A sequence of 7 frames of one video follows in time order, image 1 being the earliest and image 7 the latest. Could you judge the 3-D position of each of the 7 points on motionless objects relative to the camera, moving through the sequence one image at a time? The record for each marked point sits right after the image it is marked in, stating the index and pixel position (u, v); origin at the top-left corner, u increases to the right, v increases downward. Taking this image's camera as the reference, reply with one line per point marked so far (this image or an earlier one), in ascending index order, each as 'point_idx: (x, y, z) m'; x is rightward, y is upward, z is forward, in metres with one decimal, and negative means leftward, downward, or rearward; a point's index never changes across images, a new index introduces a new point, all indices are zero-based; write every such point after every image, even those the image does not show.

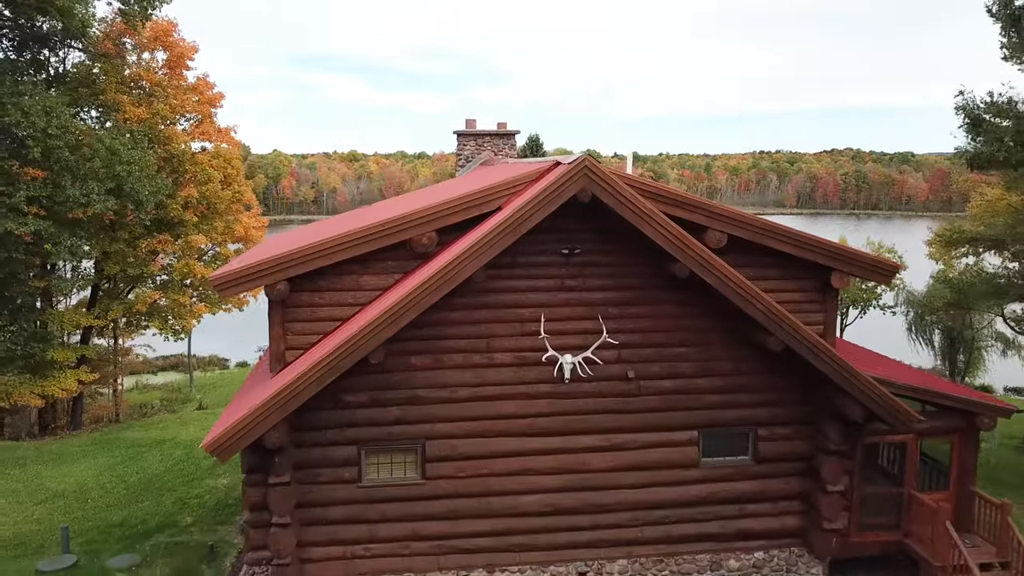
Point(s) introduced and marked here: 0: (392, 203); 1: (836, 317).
0: (-1.4, +1.1, +8.2) m
1: (+2.9, -0.3, +6.0) m
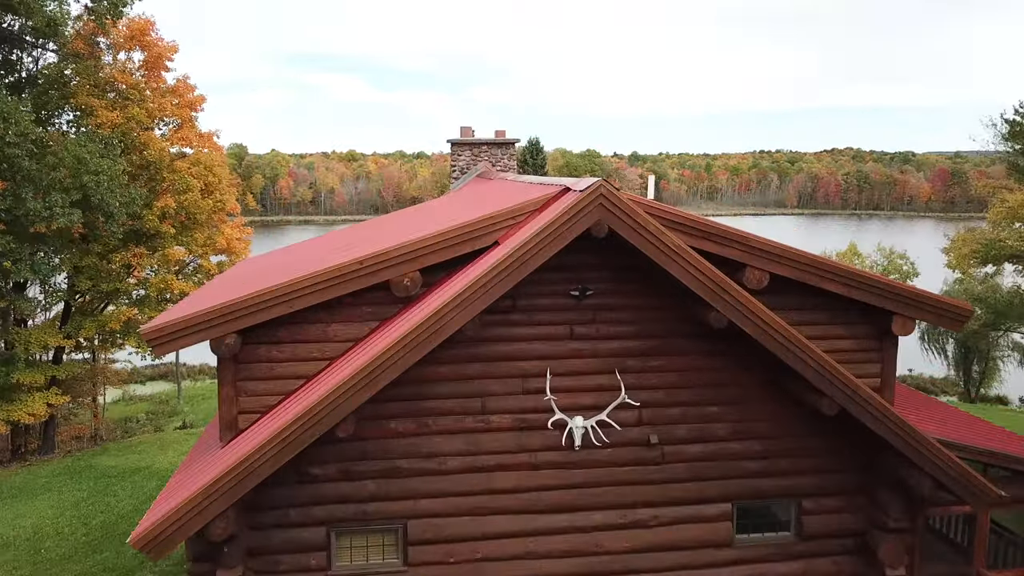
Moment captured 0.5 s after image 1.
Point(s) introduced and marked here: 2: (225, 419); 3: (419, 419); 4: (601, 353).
0: (-1.5, +0.7, +7.3) m
1: (+2.9, -0.6, +5.0) m
2: (-2.0, -0.9, +4.5) m
3: (-0.7, -0.9, +4.6) m
4: (+0.6, -0.5, +4.8) m
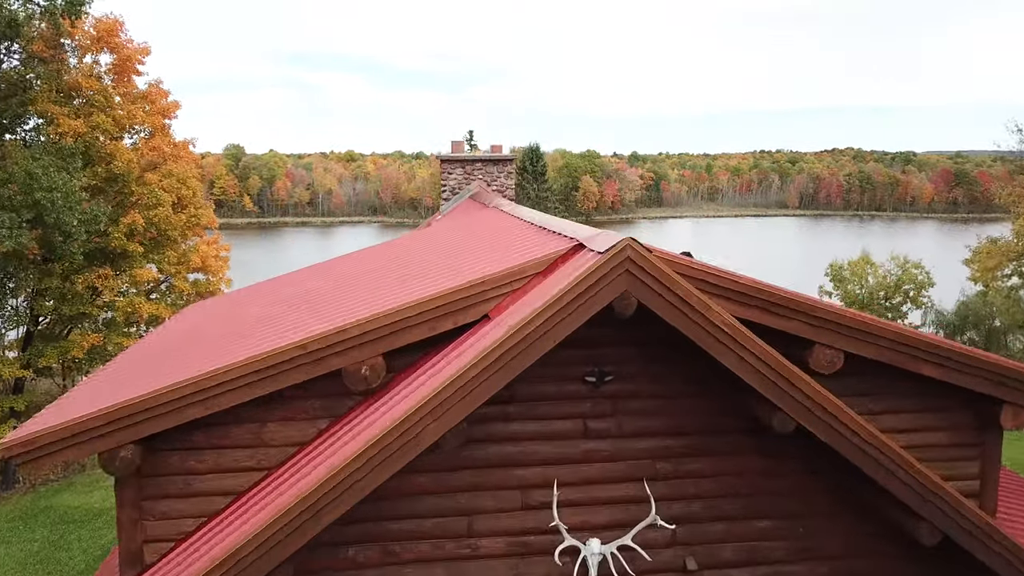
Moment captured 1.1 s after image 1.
0: (-1.5, +0.2, +6.2) m
1: (+2.9, -1.1, +3.9) m
2: (-2.0, -1.4, +3.4) m
3: (-0.7, -1.4, +3.5) m
4: (+0.6, -0.9, +3.6) m
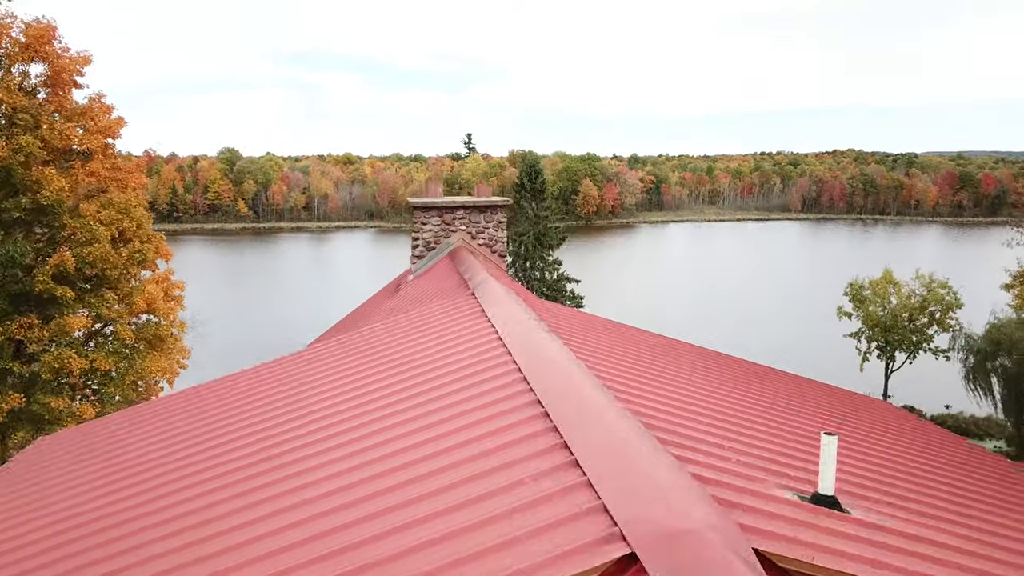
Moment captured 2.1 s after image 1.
0: (-1.6, -0.6, +4.3) m
1: (+2.8, -1.9, +2.0) m
2: (-2.1, -2.2, +1.5) m
3: (-0.8, -2.2, +1.6) m
4: (+0.5, -1.8, +1.8) m
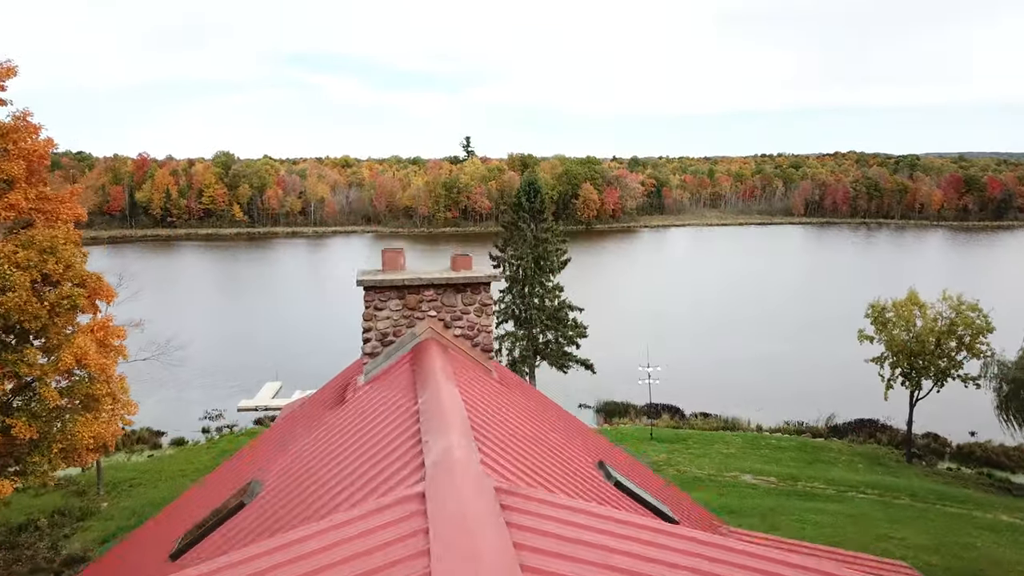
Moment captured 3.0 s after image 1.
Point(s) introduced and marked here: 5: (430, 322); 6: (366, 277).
0: (-1.7, -1.4, +2.5) m
1: (+2.8, -2.7, +0.2) m
2: (-2.2, -3.0, -0.3) m
3: (-0.8, -3.0, -0.2) m
4: (+0.5, -2.6, -0.1) m
5: (-0.5, -0.1, +5.9) m
6: (-1.1, +0.3, +6.0) m
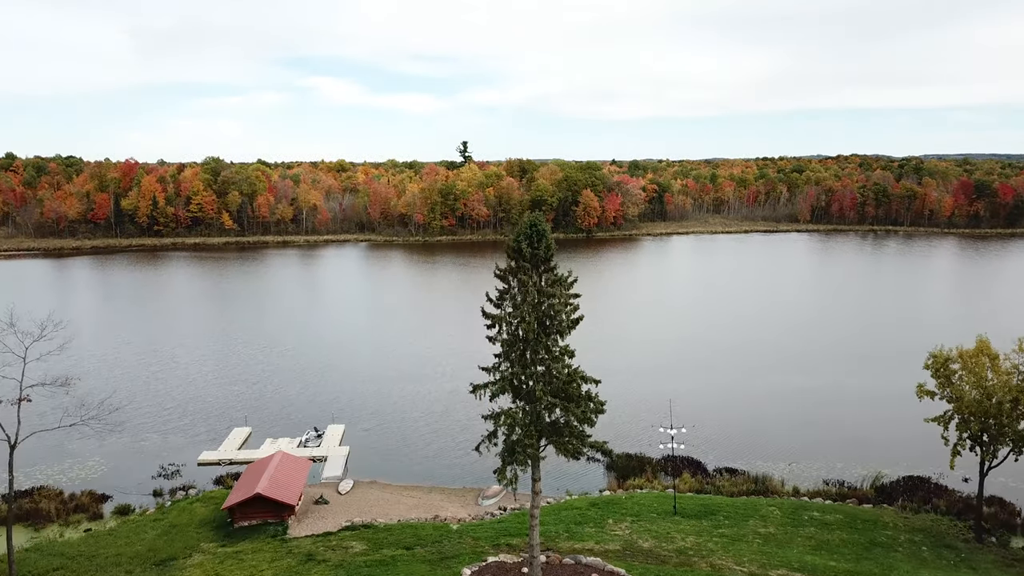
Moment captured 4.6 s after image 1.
0: (-1.7, -2.9, -1.3) m
1: (+2.7, -4.2, -3.6) m
2: (-2.2, -4.5, -4.1) m
3: (-0.8, -4.5, -4.0) m
4: (+0.5, -4.0, -3.9) m
5: (-0.6, -1.6, +2.1) m
6: (-1.1, -1.2, +2.2) m
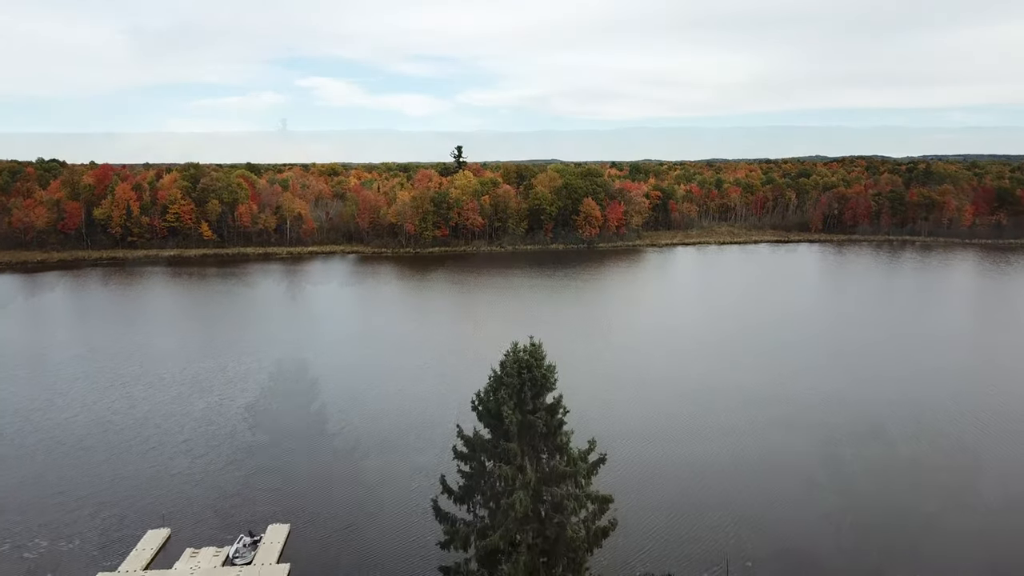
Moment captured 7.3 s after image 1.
0: (-1.9, -5.3, -8.1) m
1: (+2.5, -6.6, -10.4) m
2: (-2.5, -6.9, -10.9) m
3: (-1.1, -6.9, -10.8) m
4: (+0.2, -6.5, -10.6) m
5: (-0.9, -4.0, -4.6) m
6: (-1.4, -3.6, -4.5) m
